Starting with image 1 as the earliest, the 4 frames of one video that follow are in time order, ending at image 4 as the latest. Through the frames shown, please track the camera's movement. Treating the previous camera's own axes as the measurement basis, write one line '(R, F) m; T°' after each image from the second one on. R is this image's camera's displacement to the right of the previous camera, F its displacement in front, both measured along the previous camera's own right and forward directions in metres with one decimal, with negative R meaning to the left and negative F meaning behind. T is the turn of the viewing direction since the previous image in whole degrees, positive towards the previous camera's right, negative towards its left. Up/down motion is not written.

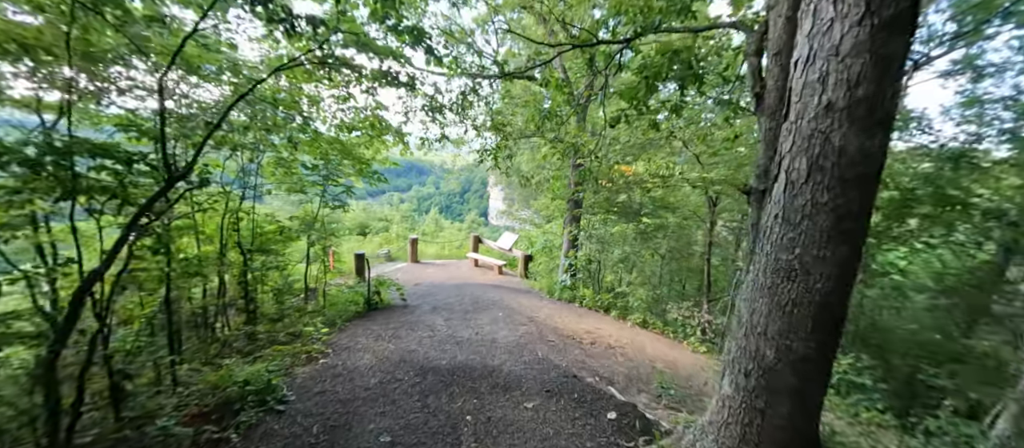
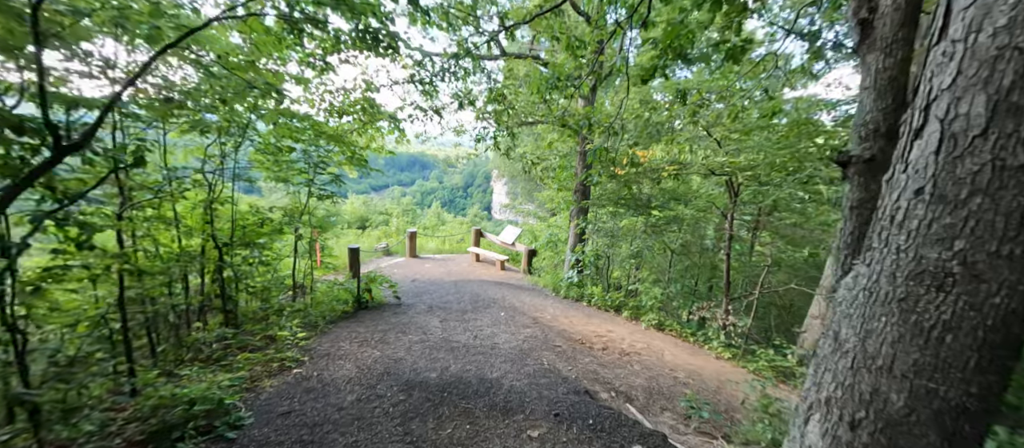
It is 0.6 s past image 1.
(0.0, +0.4) m; -1°
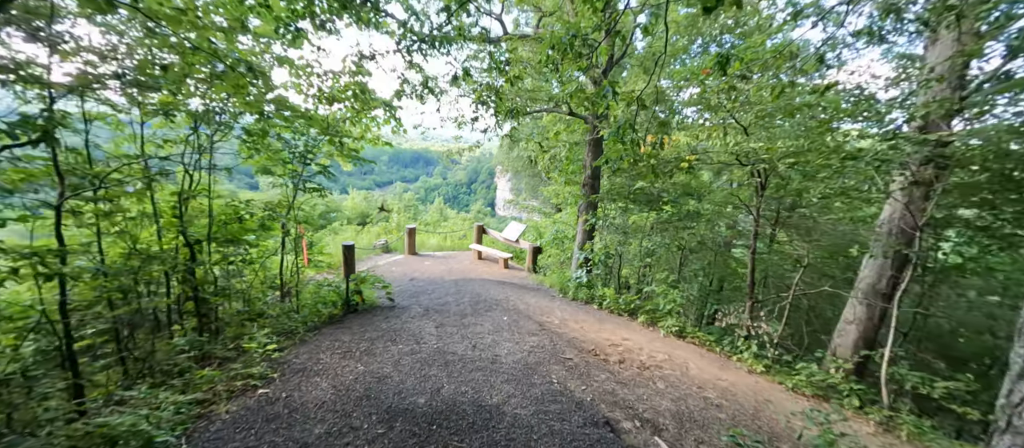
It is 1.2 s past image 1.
(0.0, +0.4) m; -1°
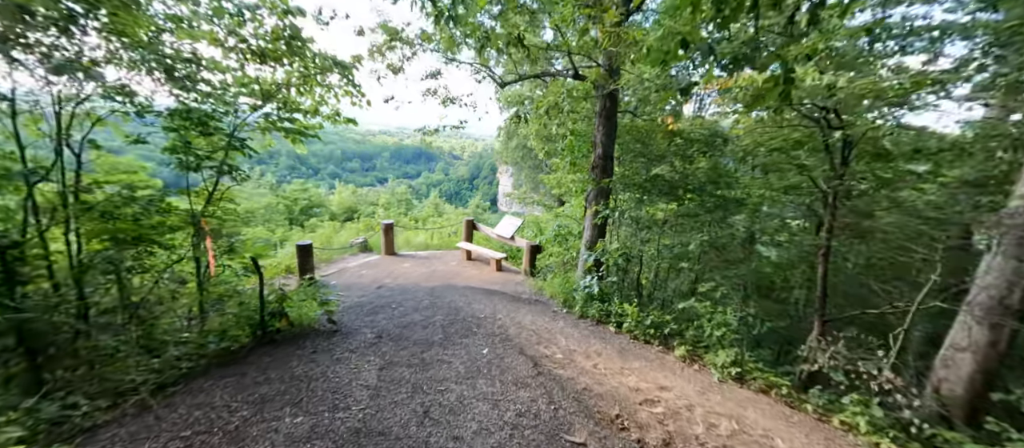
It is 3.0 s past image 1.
(+0.2, +1.2) m; 0°
